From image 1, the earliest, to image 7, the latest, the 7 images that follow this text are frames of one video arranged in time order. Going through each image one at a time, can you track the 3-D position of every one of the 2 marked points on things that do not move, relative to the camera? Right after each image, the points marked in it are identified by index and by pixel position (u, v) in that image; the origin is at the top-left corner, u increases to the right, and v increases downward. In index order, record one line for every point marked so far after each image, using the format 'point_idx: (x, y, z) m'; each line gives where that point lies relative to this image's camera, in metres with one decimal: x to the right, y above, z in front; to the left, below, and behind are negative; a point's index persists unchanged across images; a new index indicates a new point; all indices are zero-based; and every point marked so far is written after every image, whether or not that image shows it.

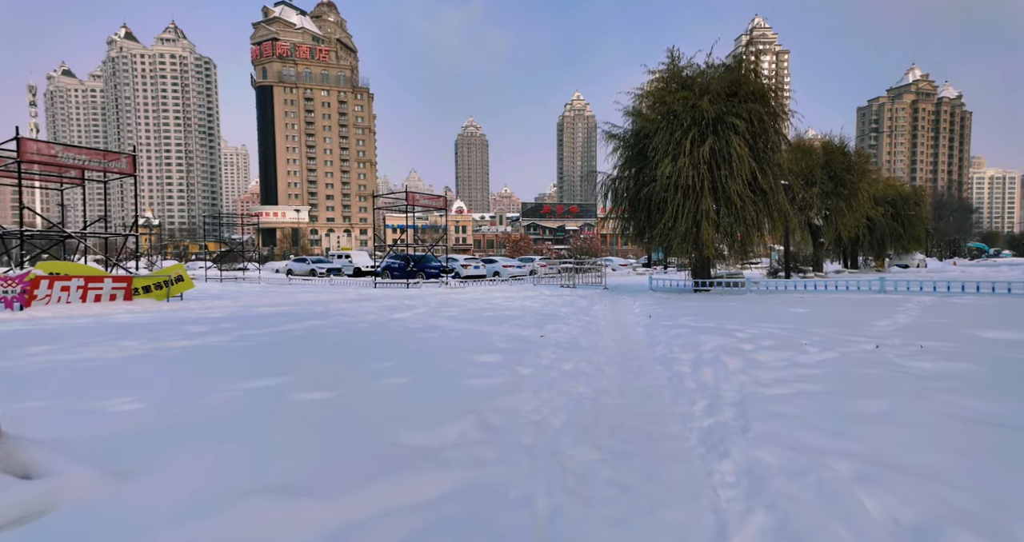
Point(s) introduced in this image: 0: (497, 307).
0: (-0.3, -0.7, +10.0) m
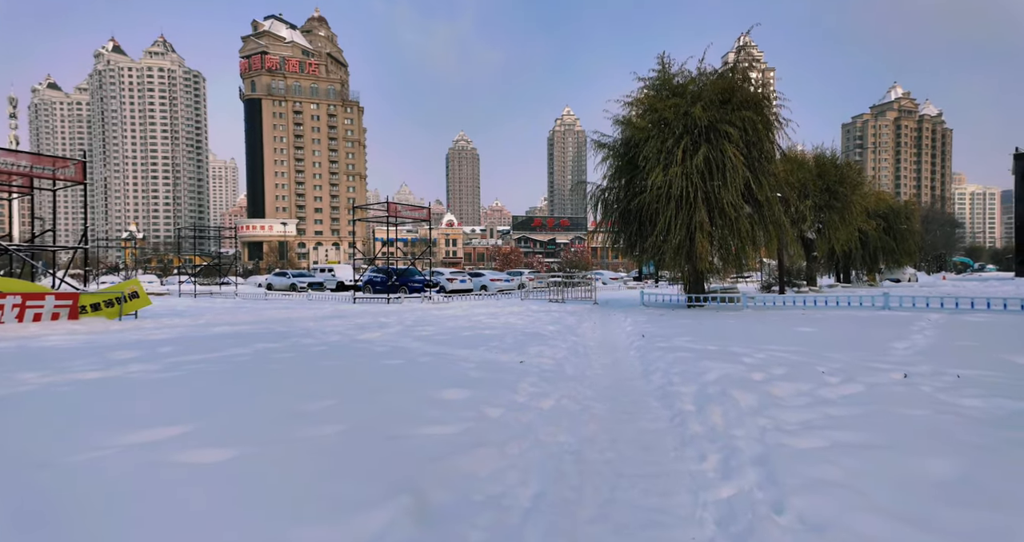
0: (-0.6, -1.0, +9.2) m
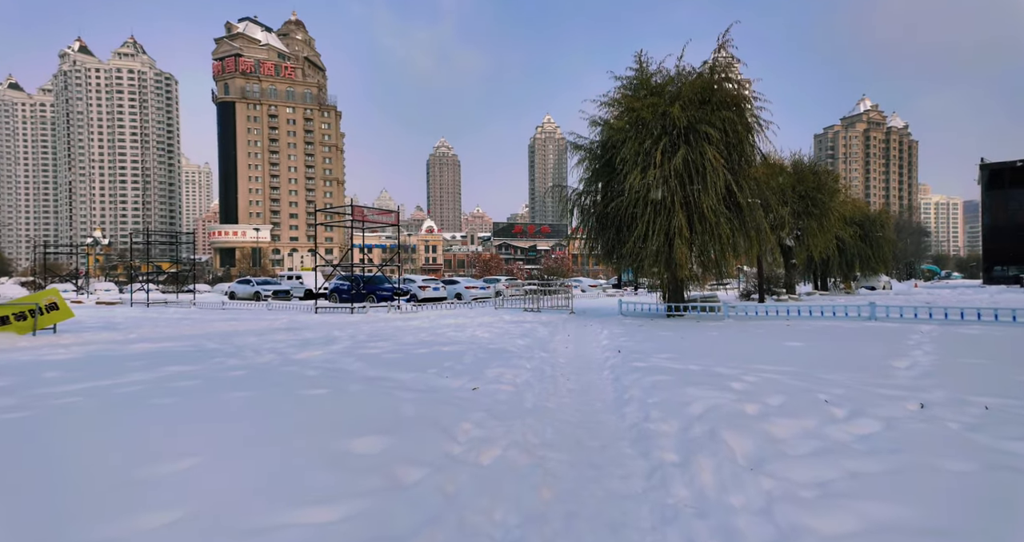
0: (-1.2, -1.1, +8.4) m
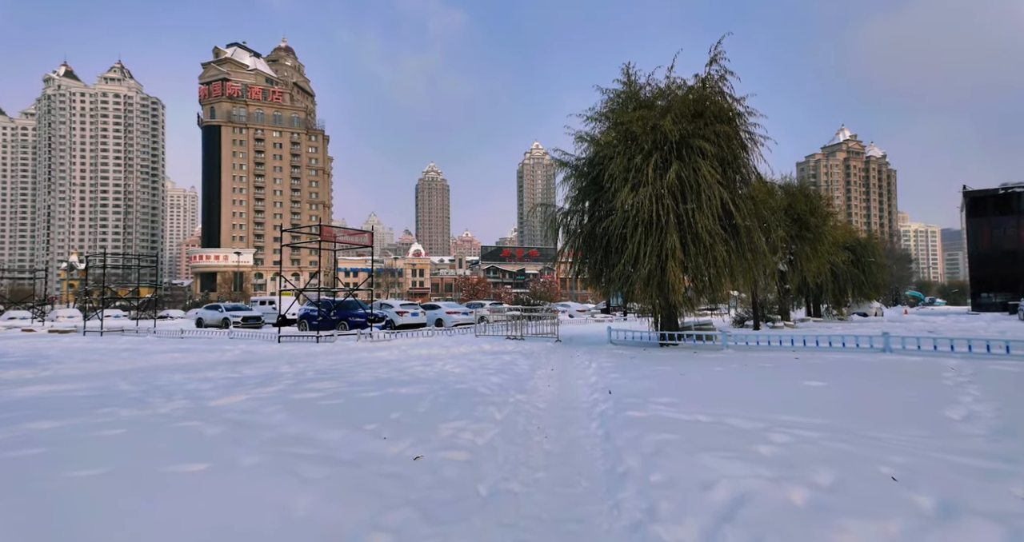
0: (-1.6, -1.5, +7.2) m
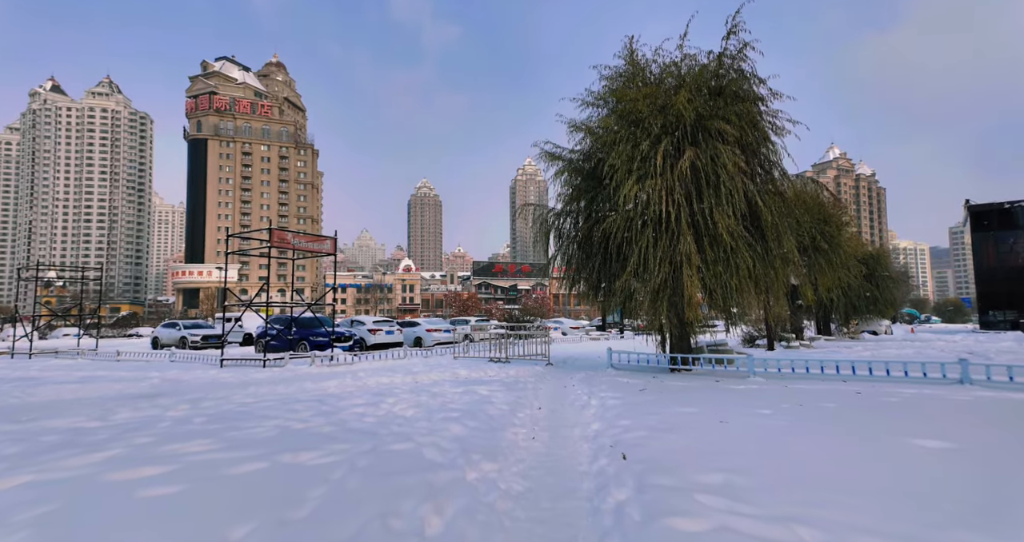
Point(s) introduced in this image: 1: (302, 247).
0: (-1.9, -1.6, +5.0) m
1: (-6.2, +0.7, +15.4) m
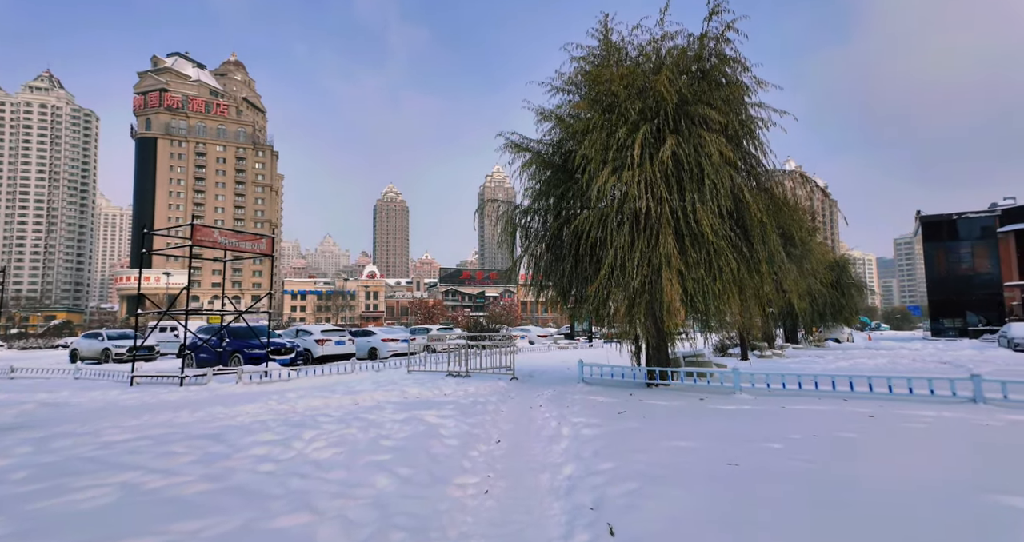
0: (-2.3, -1.5, +3.6) m
1: (-7.3, +0.6, +13.7) m
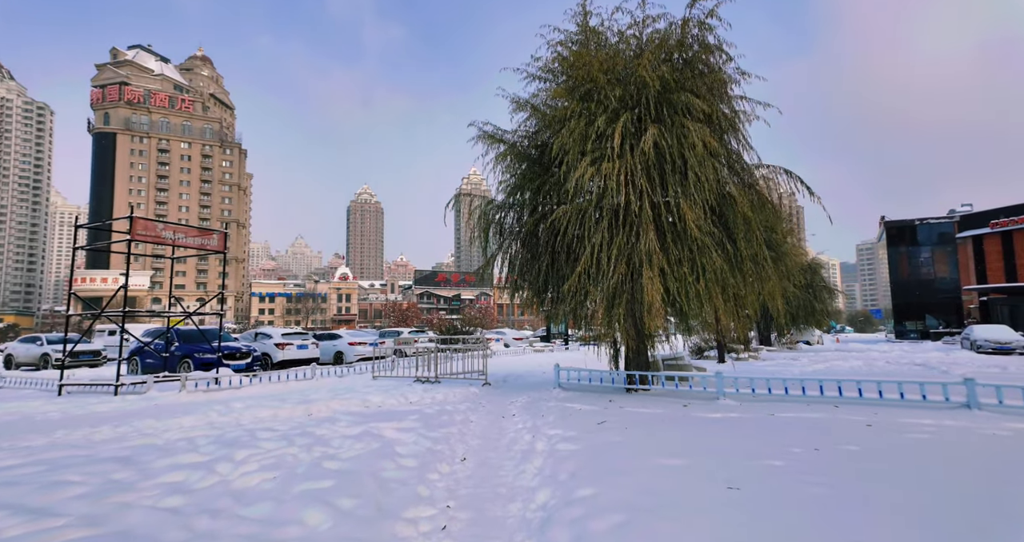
0: (-2.5, -1.4, +2.8) m
1: (-8.0, +0.6, +12.7) m
